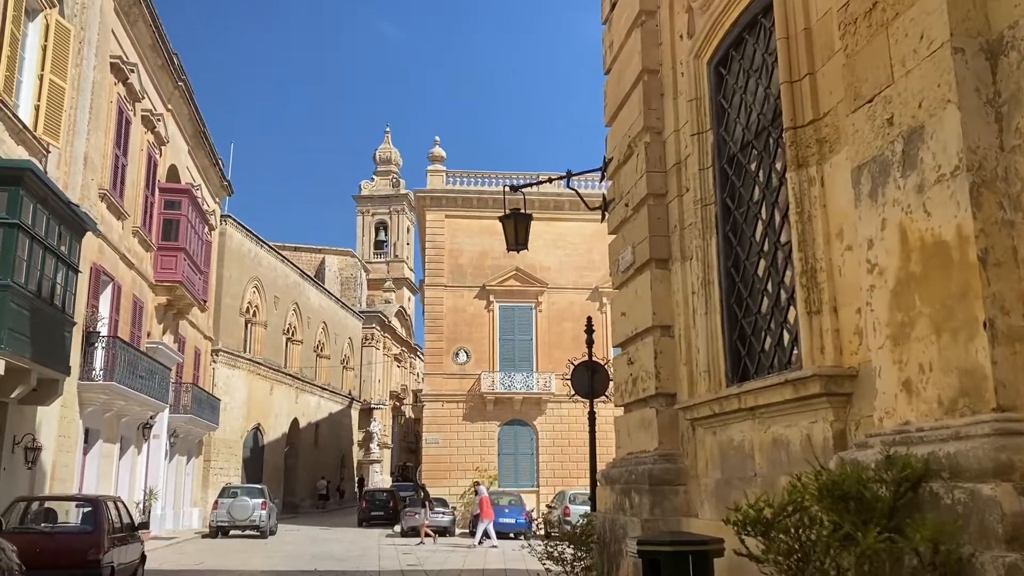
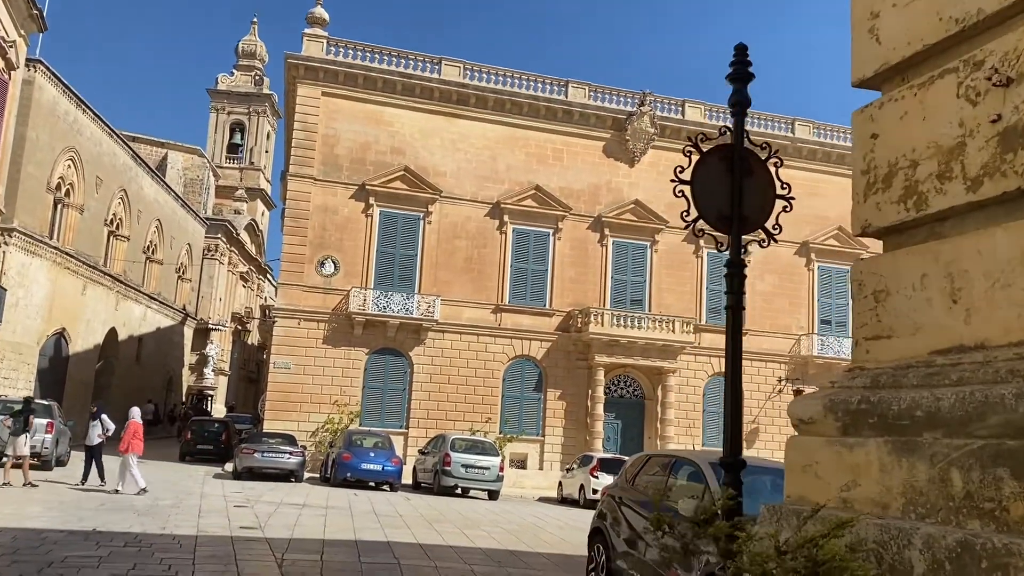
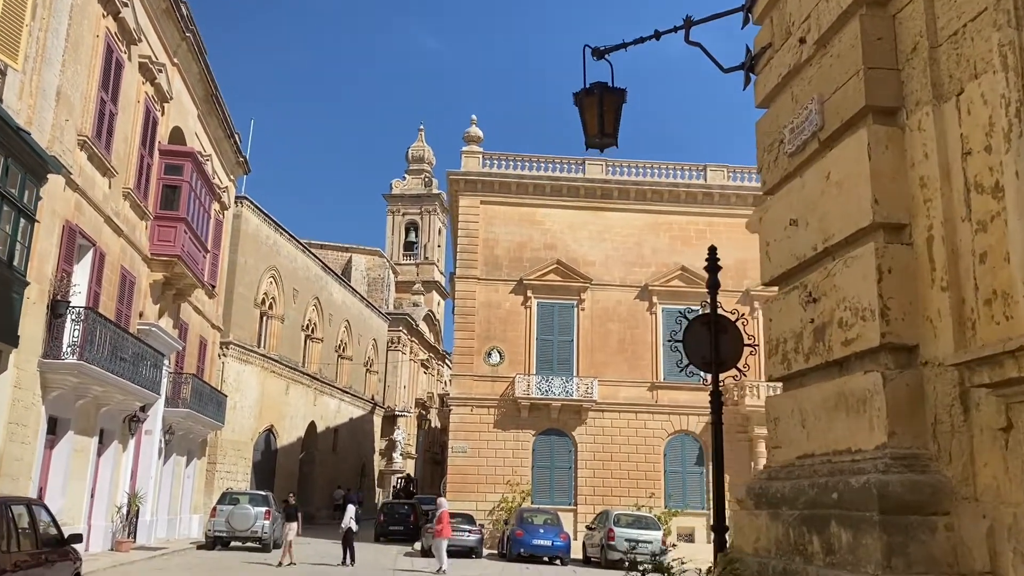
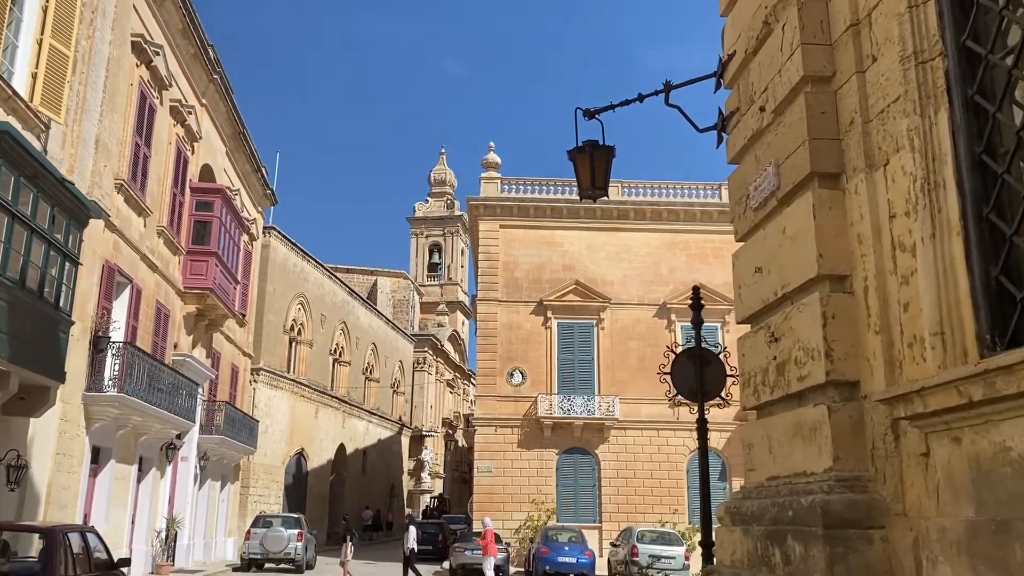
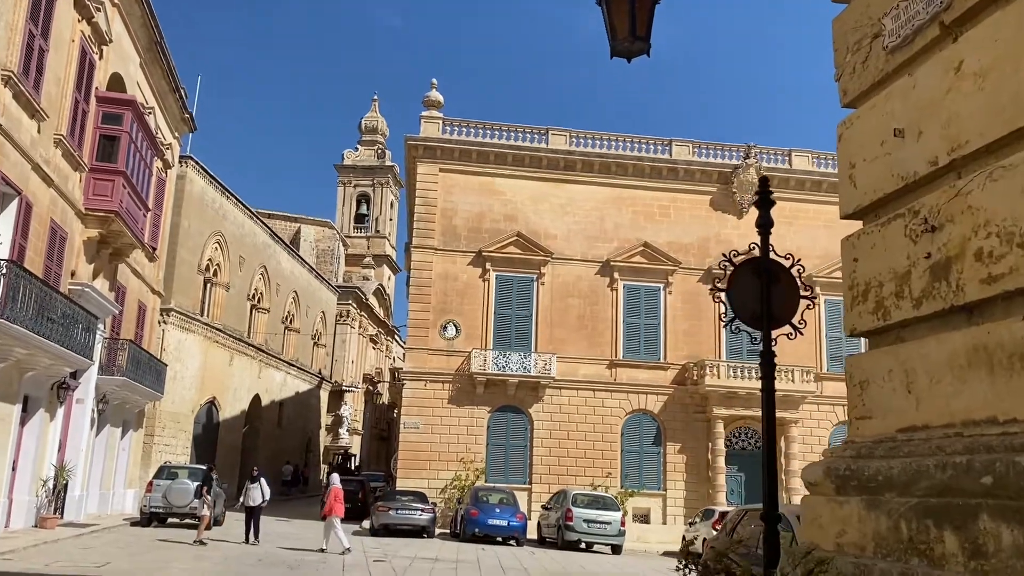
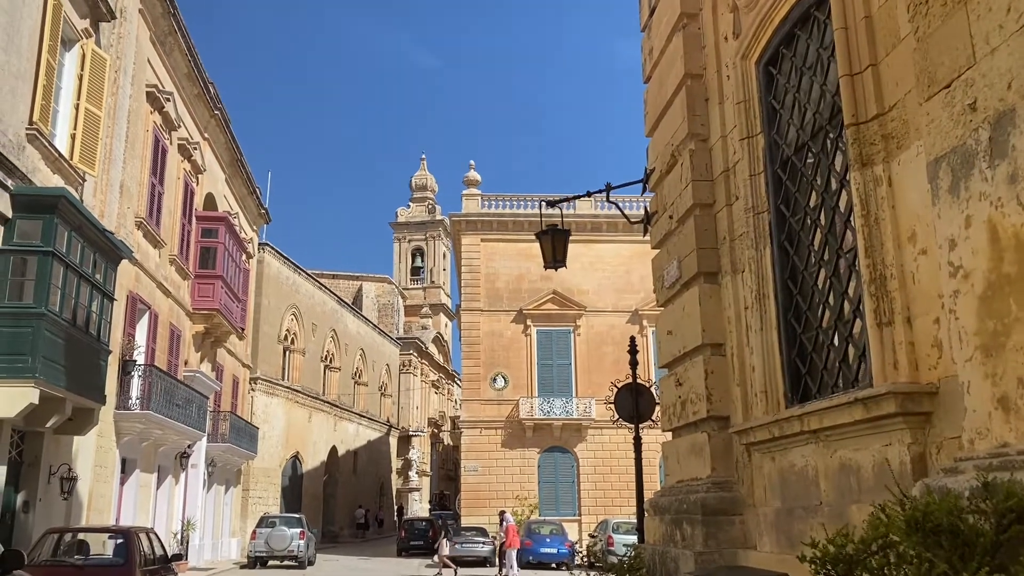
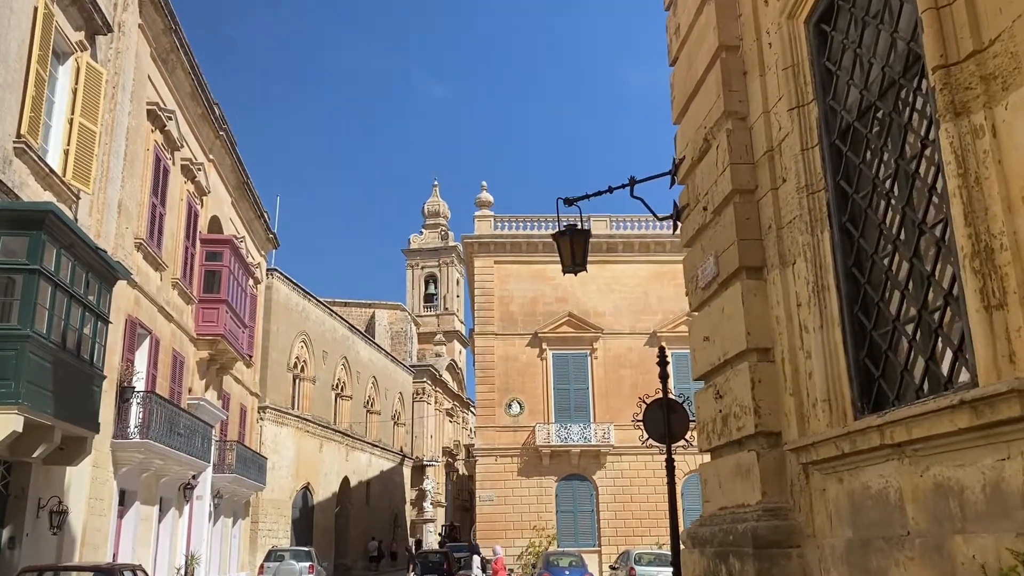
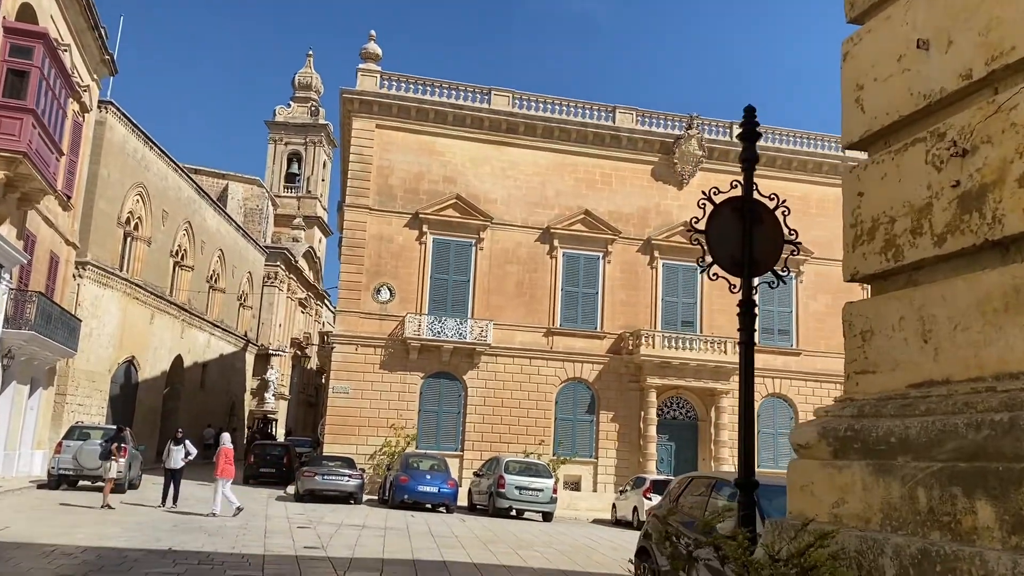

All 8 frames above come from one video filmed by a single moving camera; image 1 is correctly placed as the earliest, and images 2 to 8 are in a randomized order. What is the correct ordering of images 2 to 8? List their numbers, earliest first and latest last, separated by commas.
6, 7, 4, 3, 5, 8, 2
